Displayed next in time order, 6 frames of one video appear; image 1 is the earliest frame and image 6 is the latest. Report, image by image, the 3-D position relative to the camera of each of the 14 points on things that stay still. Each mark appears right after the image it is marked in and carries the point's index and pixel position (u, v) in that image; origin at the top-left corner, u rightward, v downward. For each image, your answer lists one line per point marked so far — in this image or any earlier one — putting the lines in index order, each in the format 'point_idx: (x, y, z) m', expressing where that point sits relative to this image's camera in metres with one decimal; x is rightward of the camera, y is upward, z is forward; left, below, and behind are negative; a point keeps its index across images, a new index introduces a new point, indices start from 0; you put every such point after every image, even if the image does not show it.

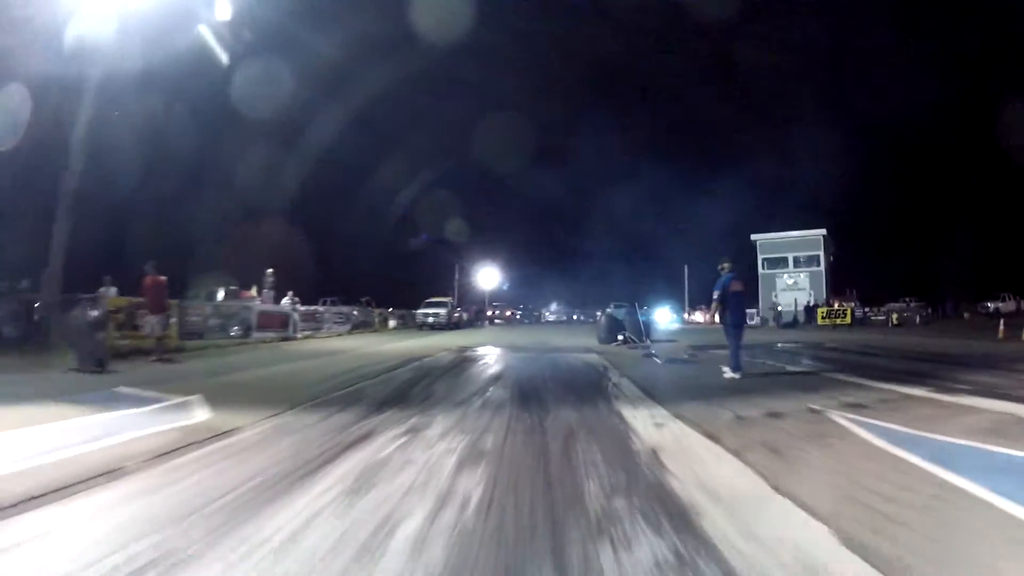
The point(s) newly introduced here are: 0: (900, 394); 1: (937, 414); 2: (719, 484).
0: (+6.4, -1.8, +12.1) m
1: (+6.1, -1.8, +10.5) m
2: (+1.6, -1.5, +5.8) m
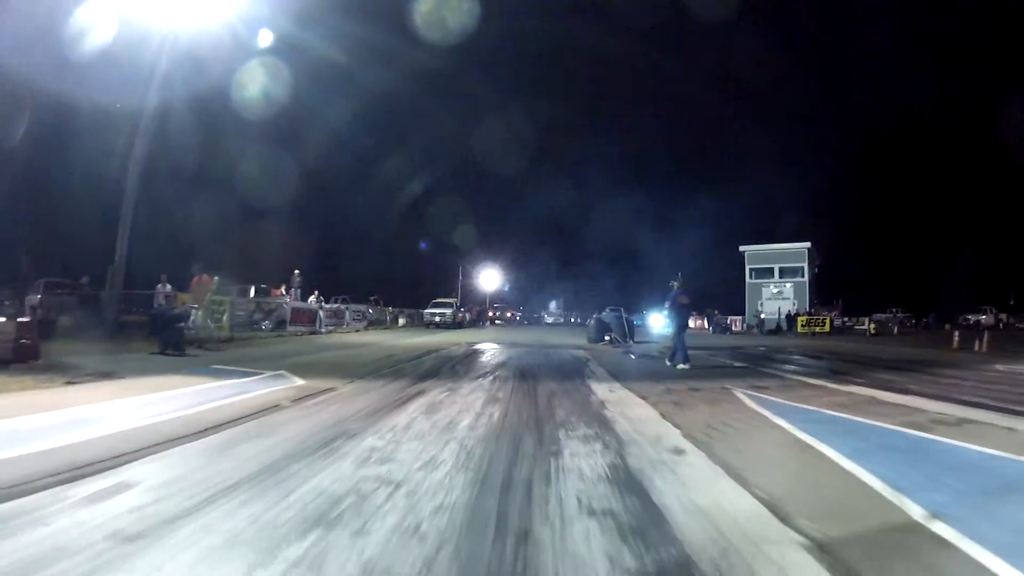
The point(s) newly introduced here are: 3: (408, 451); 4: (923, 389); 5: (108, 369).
0: (+6.5, -2.2, +16.4) m
1: (+6.1, -2.1, +14.8) m
2: (+1.7, -1.7, +10.1) m
3: (-1.0, -1.6, +7.3) m
4: (+10.1, -2.4, +18.4) m
5: (-9.4, -1.9, +17.6) m
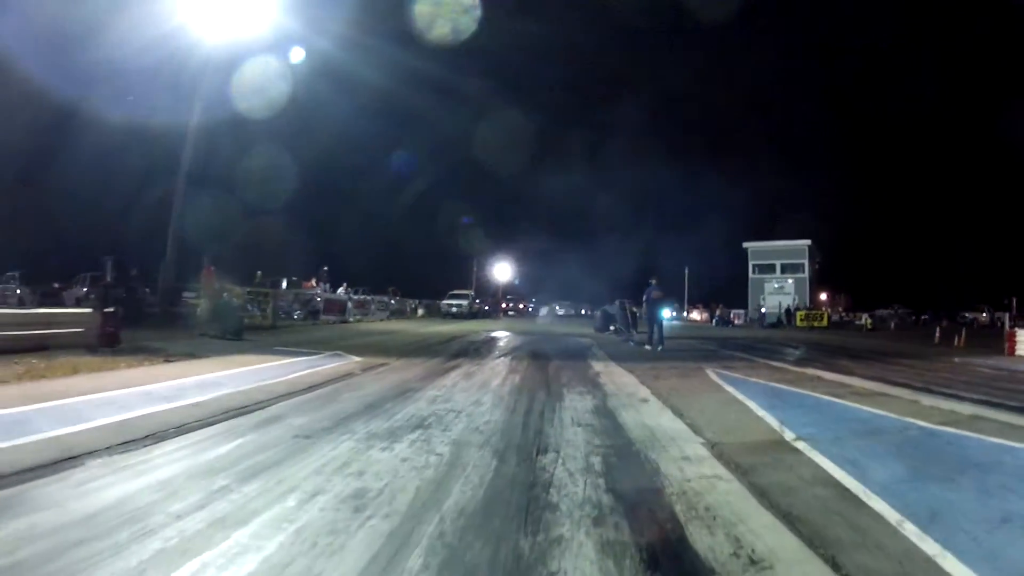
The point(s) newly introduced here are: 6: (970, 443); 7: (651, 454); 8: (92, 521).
0: (+6.8, -2.1, +19.9) m
1: (+6.4, -2.1, +18.3) m
2: (+1.9, -1.7, +13.7) m
3: (-0.7, -1.6, +10.8) m
4: (+10.4, -2.4, +21.8) m
5: (-9.1, -1.7, +21.3) m
6: (+6.1, -2.1, +10.2) m
7: (+1.4, -1.6, +7.5) m
8: (-3.0, -1.6, +5.1) m
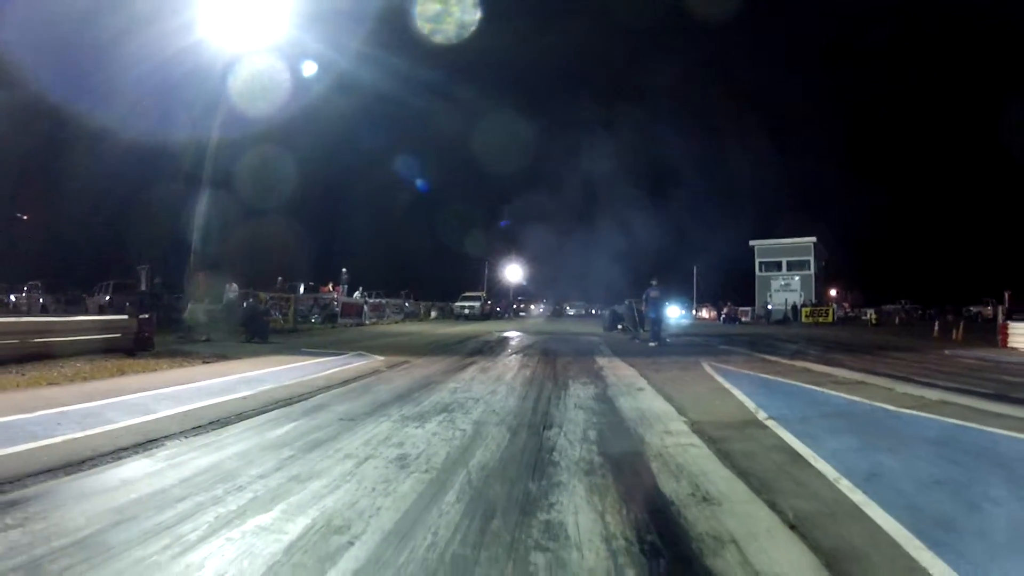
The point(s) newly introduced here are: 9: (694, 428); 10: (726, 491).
0: (+7.1, -2.1, +21.4) m
1: (+6.7, -2.1, +19.8) m
2: (+2.1, -1.7, +15.2) m
3: (-0.6, -1.6, +12.4) m
4: (+10.8, -2.3, +23.2) m
5: (-8.7, -1.9, +22.9) m
6: (+6.3, -2.1, +11.7) m
7: (+1.5, -1.7, +9.0) m
8: (-2.9, -1.7, +6.7) m
9: (+2.3, -1.7, +9.4) m
10: (+1.8, -1.7, +6.5) m
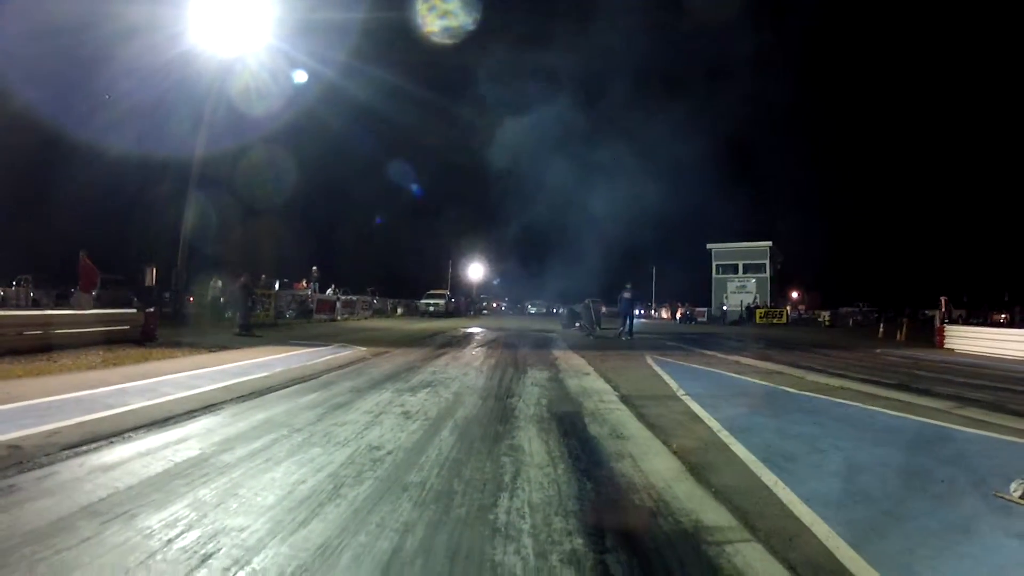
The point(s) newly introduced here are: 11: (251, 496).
0: (+6.1, -2.2, +24.4) m
1: (+5.7, -2.2, +22.8) m
2: (+1.4, -1.8, +18.0) m
3: (-1.2, -1.7, +15.0) m
4: (+9.6, -2.5, +26.4) m
5: (-9.8, -1.8, +25.2) m
6: (+5.7, -2.2, +14.7) m
7: (+1.1, -1.7, +11.8) m
8: (-3.2, -1.7, +9.3) m
9: (+1.8, -1.8, +12.2) m
10: (+1.5, -1.8, +9.4) m
11: (-2.2, -1.7, +6.4) m
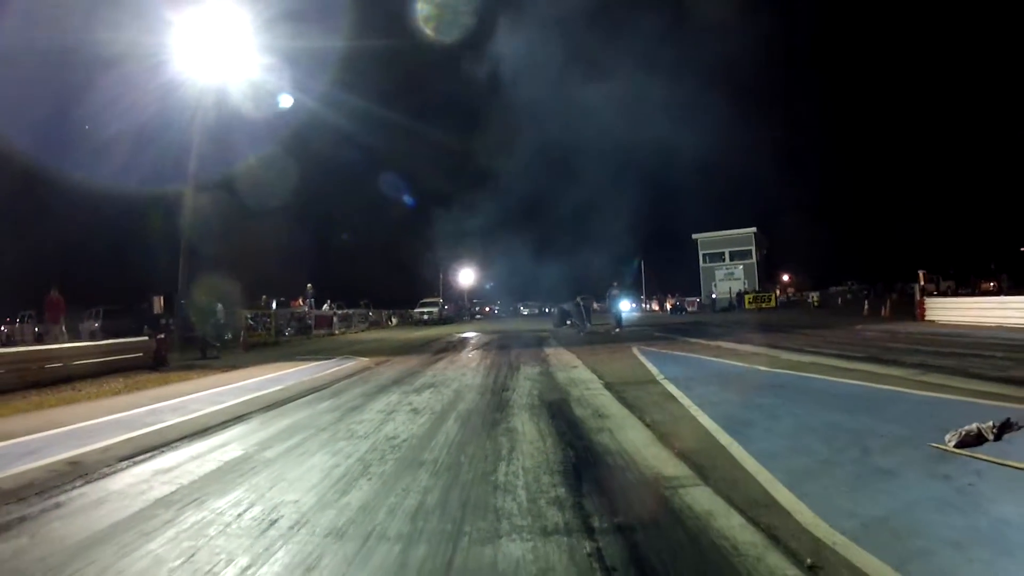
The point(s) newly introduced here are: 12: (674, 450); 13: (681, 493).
0: (+5.9, -1.9, +25.9) m
1: (+5.6, -1.9, +24.2) m
2: (+1.3, -1.8, +19.4) m
3: (-1.3, -1.8, +16.4) m
4: (+9.4, -1.9, +27.9) m
5: (-10.0, -2.6, +26.5) m
6: (+5.6, -1.9, +16.1) m
7: (+1.0, -1.7, +13.2) m
8: (-3.2, -2.0, +10.7) m
9: (+1.7, -1.8, +13.6) m
10: (+1.5, -1.8, +10.8) m
11: (-2.2, -2.0, +7.7) m
12: (+1.8, -1.8, +8.5) m
13: (+1.5, -1.8, +6.7) m
